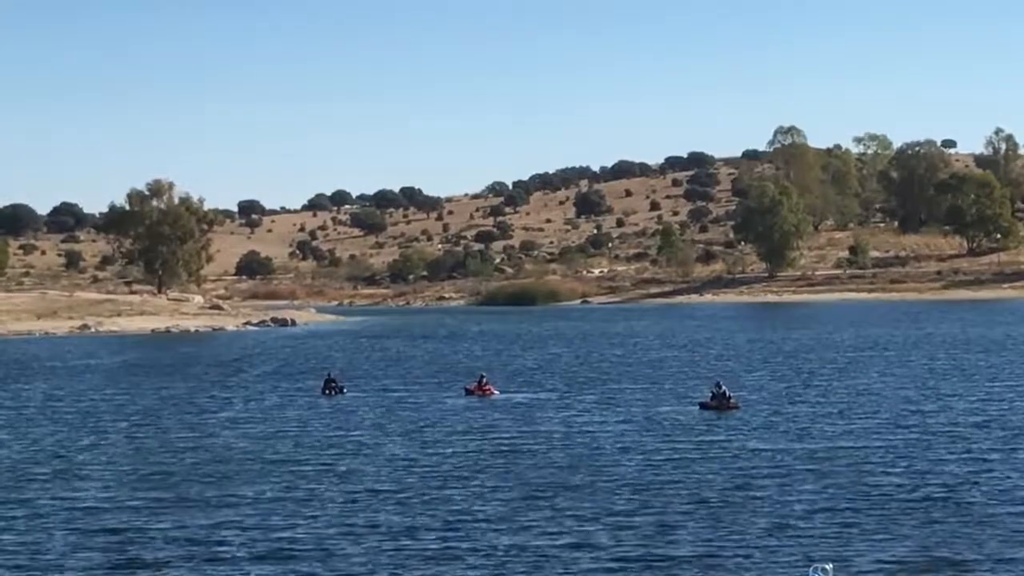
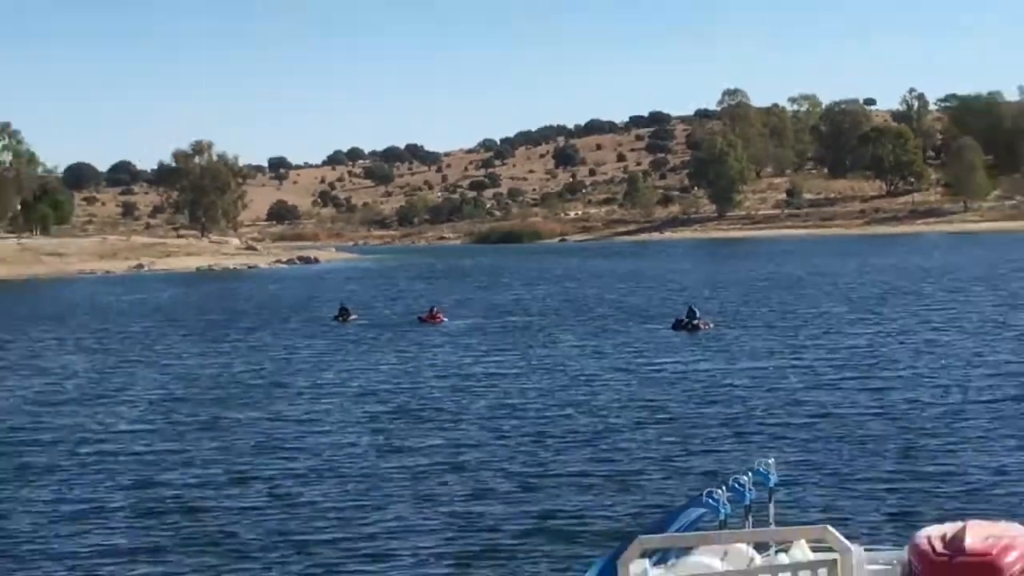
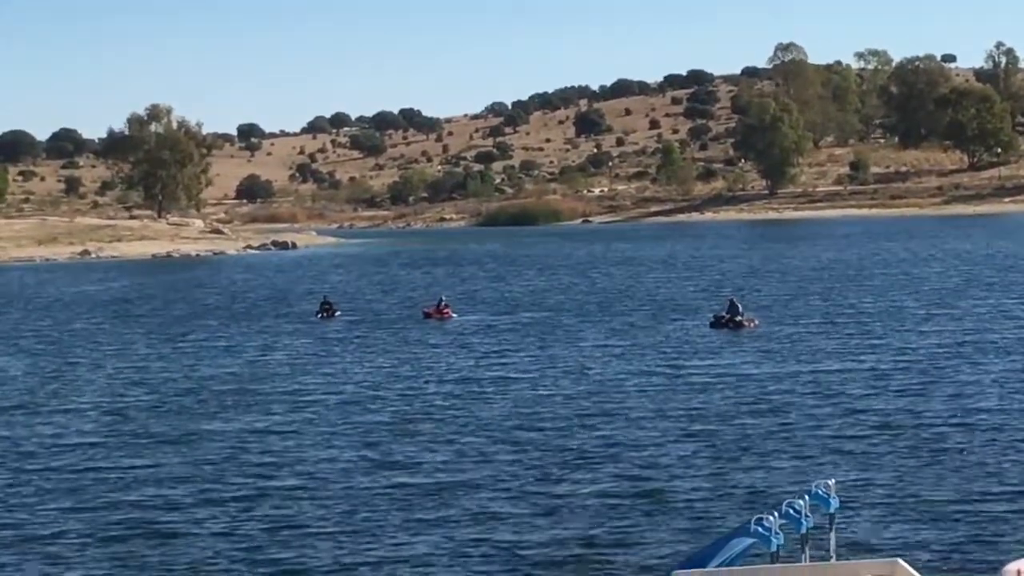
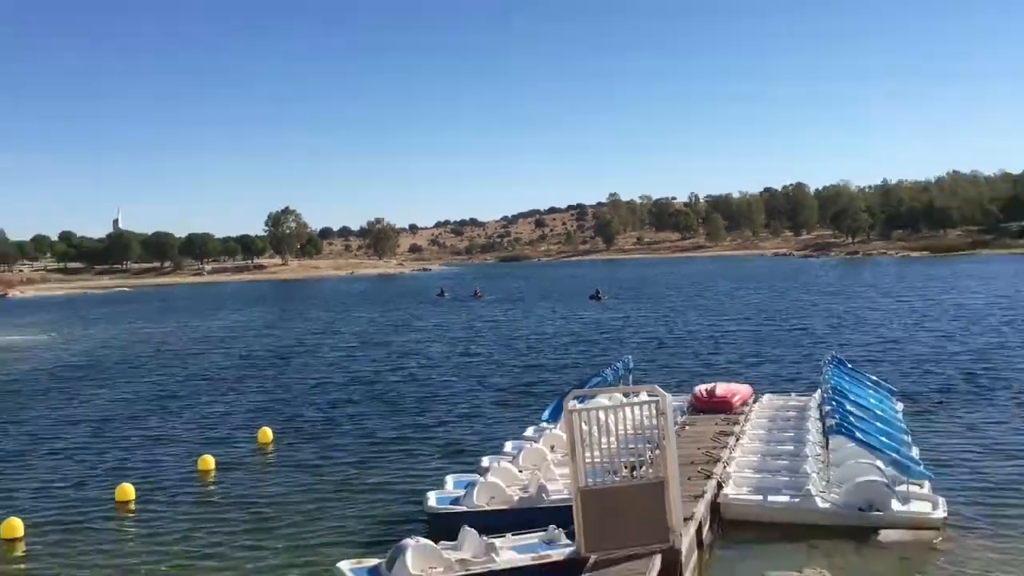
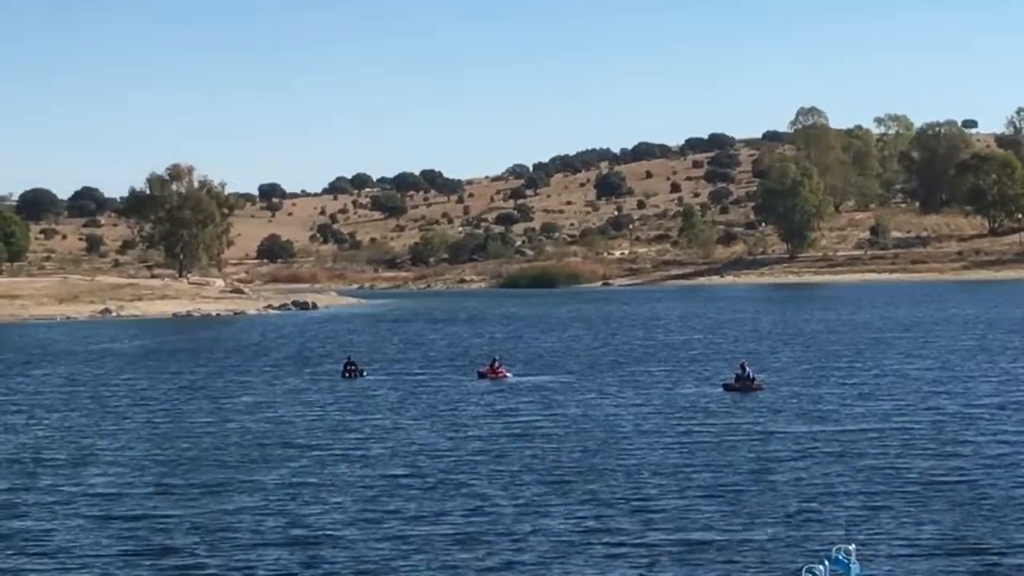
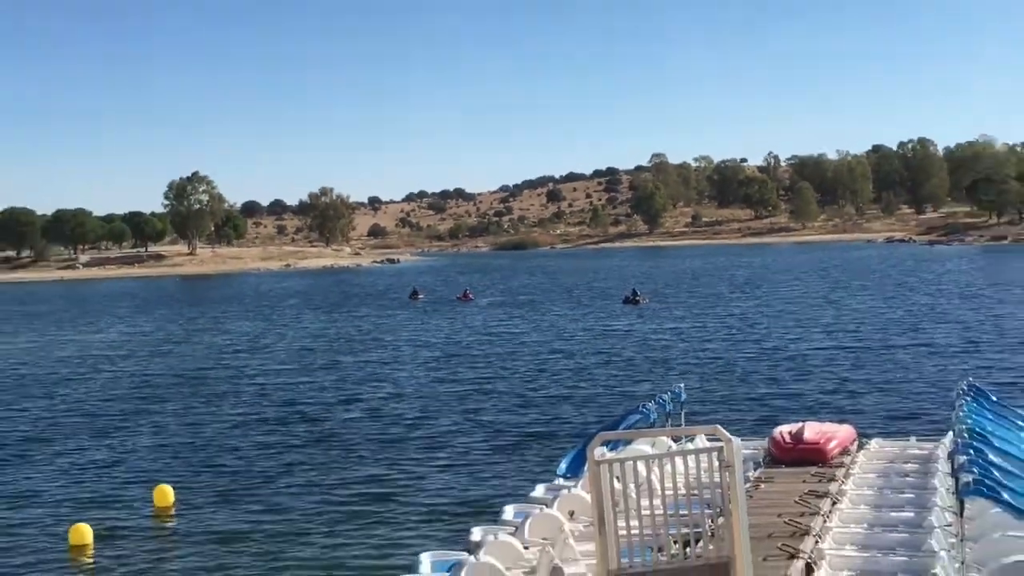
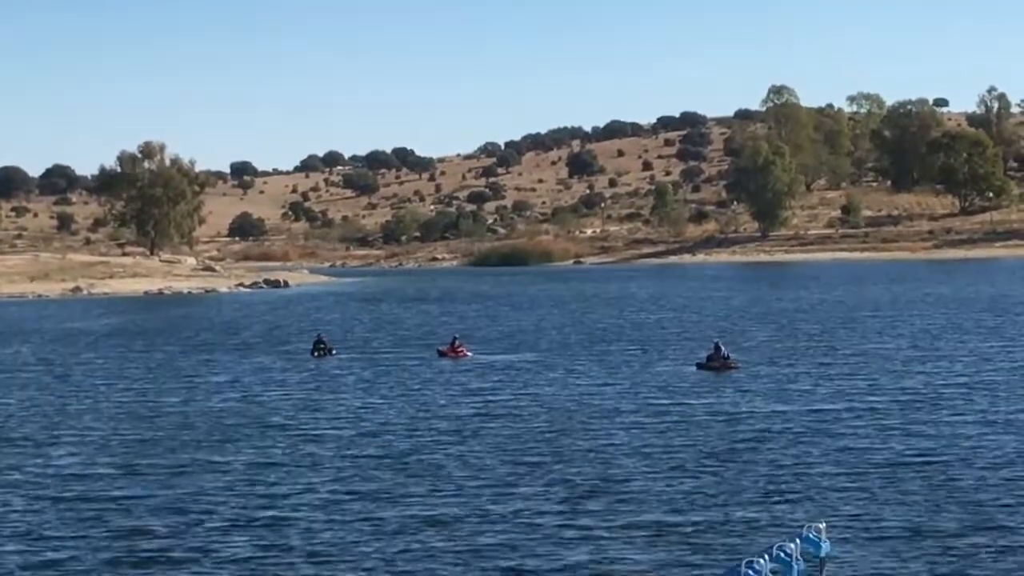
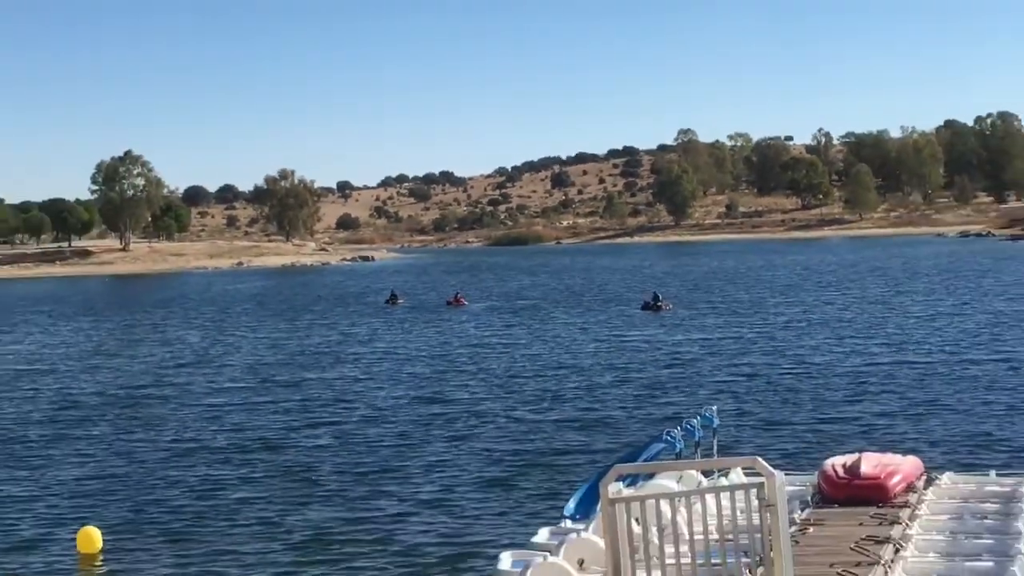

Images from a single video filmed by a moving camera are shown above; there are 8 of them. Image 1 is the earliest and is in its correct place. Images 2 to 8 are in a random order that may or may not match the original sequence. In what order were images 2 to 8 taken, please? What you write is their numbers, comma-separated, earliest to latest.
5, 7, 3, 2, 8, 6, 4
